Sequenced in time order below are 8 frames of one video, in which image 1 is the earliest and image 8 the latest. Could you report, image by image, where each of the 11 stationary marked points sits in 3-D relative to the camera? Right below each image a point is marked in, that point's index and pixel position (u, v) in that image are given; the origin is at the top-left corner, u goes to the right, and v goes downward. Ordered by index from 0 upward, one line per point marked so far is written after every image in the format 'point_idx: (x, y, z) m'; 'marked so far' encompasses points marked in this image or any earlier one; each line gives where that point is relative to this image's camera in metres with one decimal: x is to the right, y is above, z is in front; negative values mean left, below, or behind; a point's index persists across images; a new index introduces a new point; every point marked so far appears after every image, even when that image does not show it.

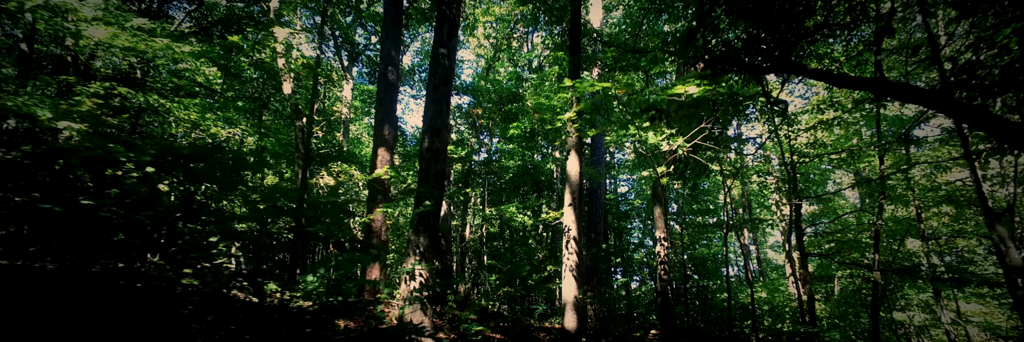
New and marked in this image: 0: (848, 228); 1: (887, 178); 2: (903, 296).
0: (+9.2, -1.6, +15.7) m
1: (+9.3, -0.1, +14.2) m
2: (+11.7, -3.7, +16.9) m
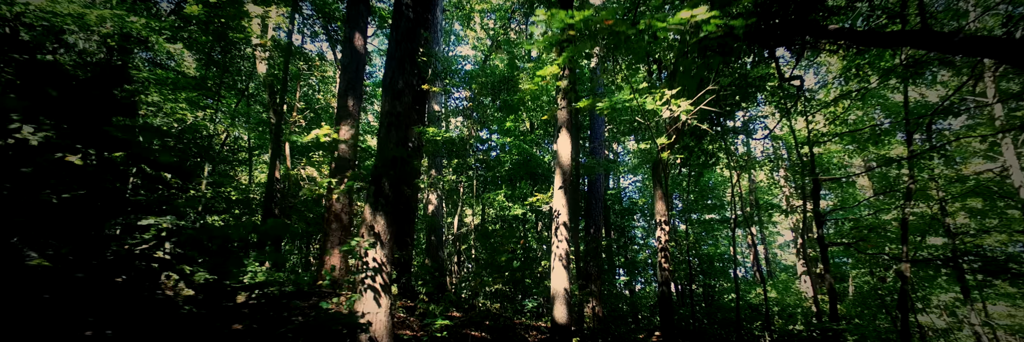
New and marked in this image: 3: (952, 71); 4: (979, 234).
0: (+9.1, -1.4, +14.7) m
1: (+9.2, +0.1, +13.2) m
2: (+11.5, -3.5, +15.9) m
3: (+8.8, +2.0, +11.4) m
4: (+10.6, -1.4, +12.9) m
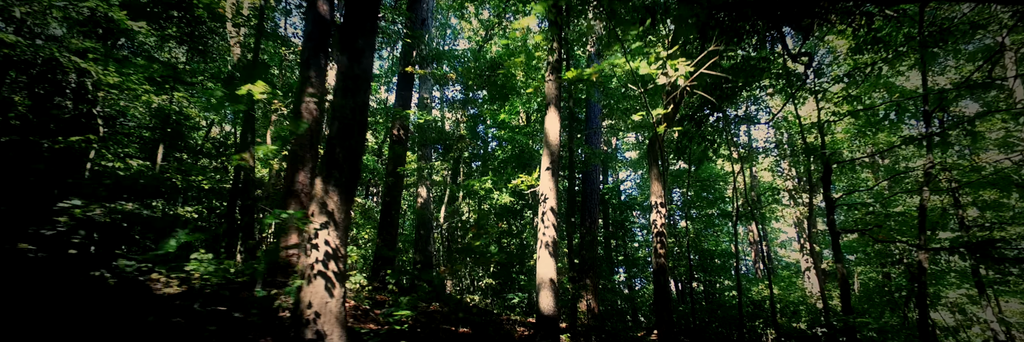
0: (+8.9, -1.1, +14.1) m
1: (+9.0, +0.4, +12.6) m
2: (+11.3, -3.3, +15.3) m
3: (+8.6, +2.3, +10.7) m
4: (+10.4, -1.2, +12.3) m
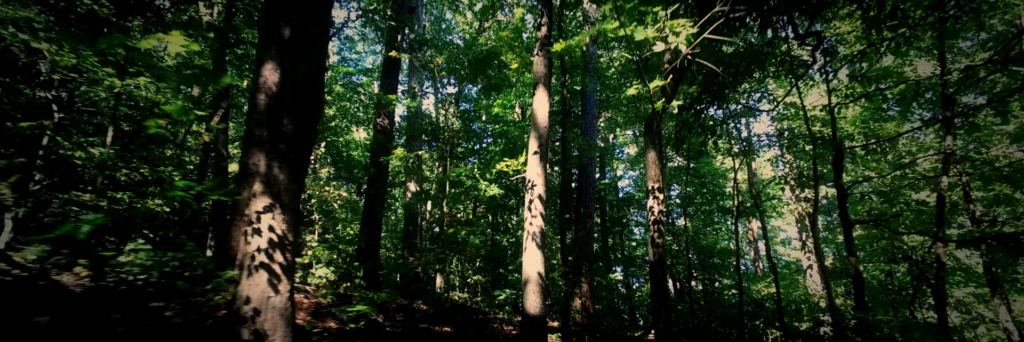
0: (+8.7, -1.0, +13.6) m
1: (+8.8, +0.5, +12.0) m
2: (+11.1, -3.1, +14.8) m
3: (+8.4, +2.4, +10.2) m
4: (+10.2, -1.0, +11.8) m
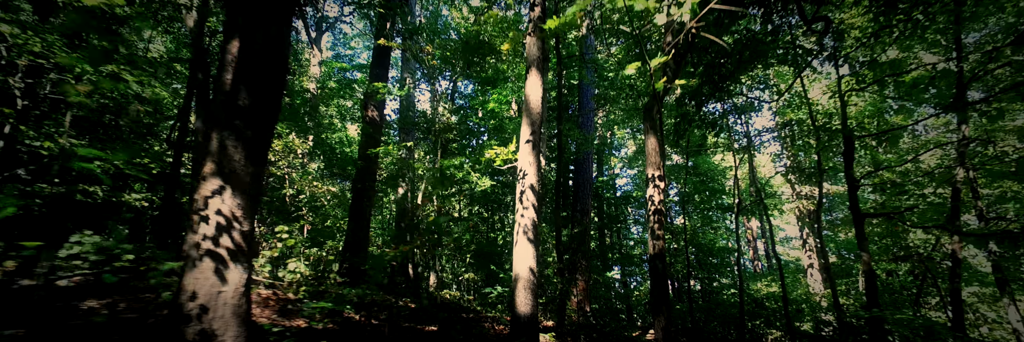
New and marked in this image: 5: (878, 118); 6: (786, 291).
0: (+8.6, -0.9, +13.2) m
1: (+8.7, +0.6, +11.7) m
2: (+11.0, -3.0, +14.4) m
3: (+8.3, +2.5, +9.8) m
4: (+10.1, -0.9, +11.4) m
5: (+7.4, +1.1, +11.4) m
6: (+8.2, -3.6, +17.1) m
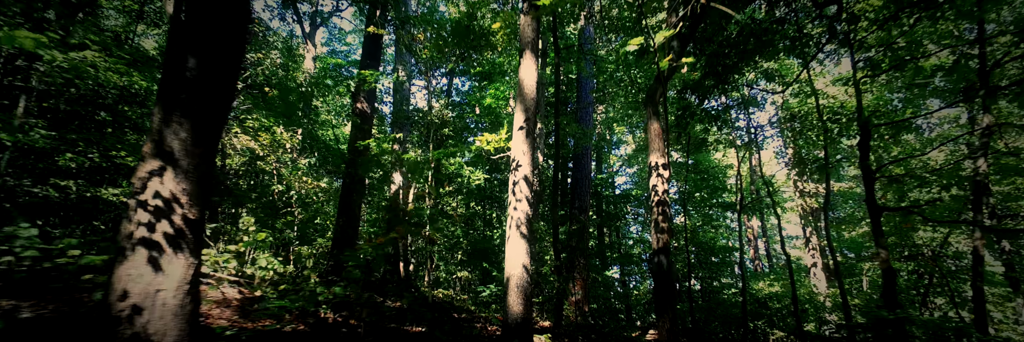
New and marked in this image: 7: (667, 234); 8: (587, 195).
0: (+8.5, -0.8, +12.9) m
1: (+8.6, +0.7, +11.3) m
2: (+10.9, -2.9, +14.1) m
3: (+8.3, +2.6, +9.5) m
4: (+10.0, -0.9, +11.1) m
5: (+7.3, +1.2, +11.0) m
6: (+8.1, -3.5, +16.7) m
7: (+2.8, -1.2, +10.0) m
8: (+1.9, -0.6, +14.1) m
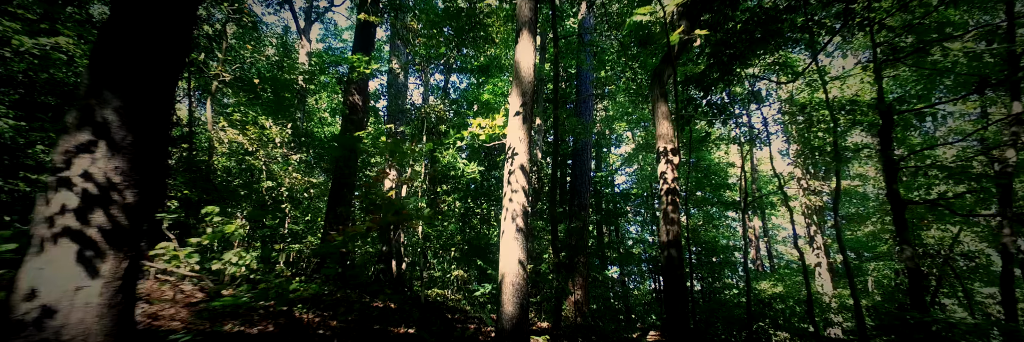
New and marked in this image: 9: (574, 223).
0: (+8.4, -0.7, +12.5) m
1: (+8.5, +0.8, +10.9) m
2: (+10.8, -2.9, +13.7) m
3: (+8.2, +2.7, +9.1) m
4: (+9.9, -0.8, +10.7) m
5: (+7.2, +1.2, +10.6) m
6: (+8.0, -3.5, +16.3) m
7: (+2.7, -1.1, +9.6) m
8: (+1.8, -0.5, +13.7) m
9: (+1.3, -1.1, +12.1) m
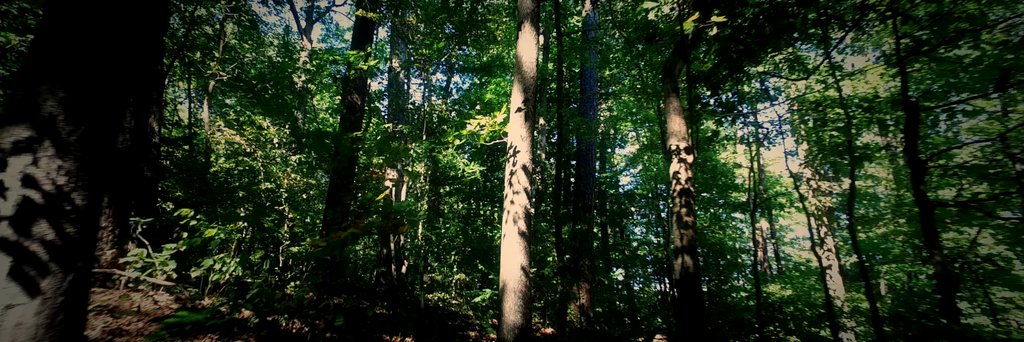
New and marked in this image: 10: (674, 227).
0: (+8.5, -0.7, +12.1) m
1: (+8.6, +0.8, +10.6) m
2: (+10.9, -2.9, +13.3) m
3: (+8.2, +2.7, +8.8) m
4: (+10.0, -0.8, +10.3) m
5: (+7.3, +1.2, +10.3) m
6: (+8.1, -3.5, +16.0) m
7: (+2.8, -1.1, +9.4) m
8: (+1.9, -0.6, +13.4) m
9: (+1.4, -1.1, +11.8) m
10: (+2.6, -1.0, +9.5) m
